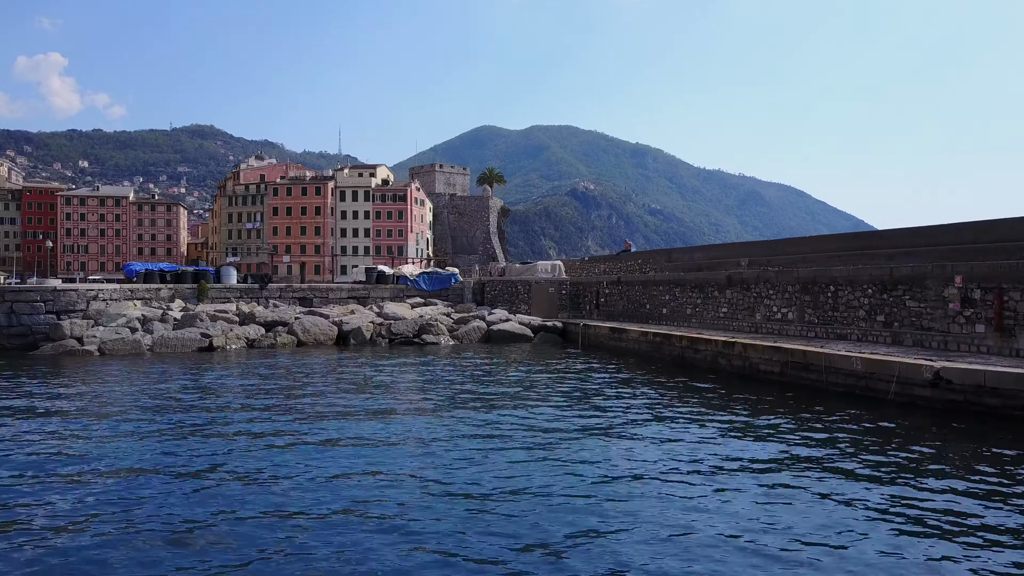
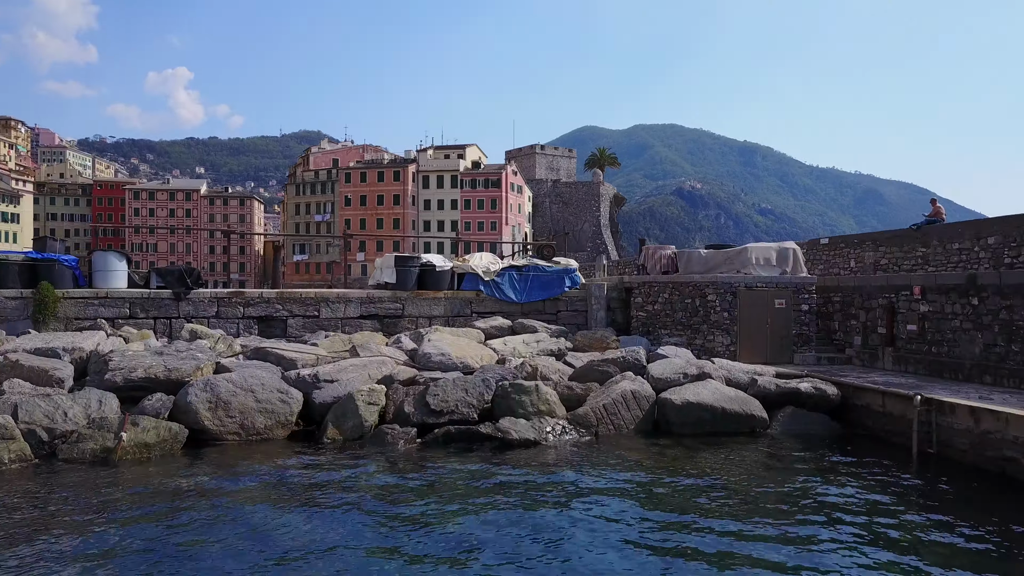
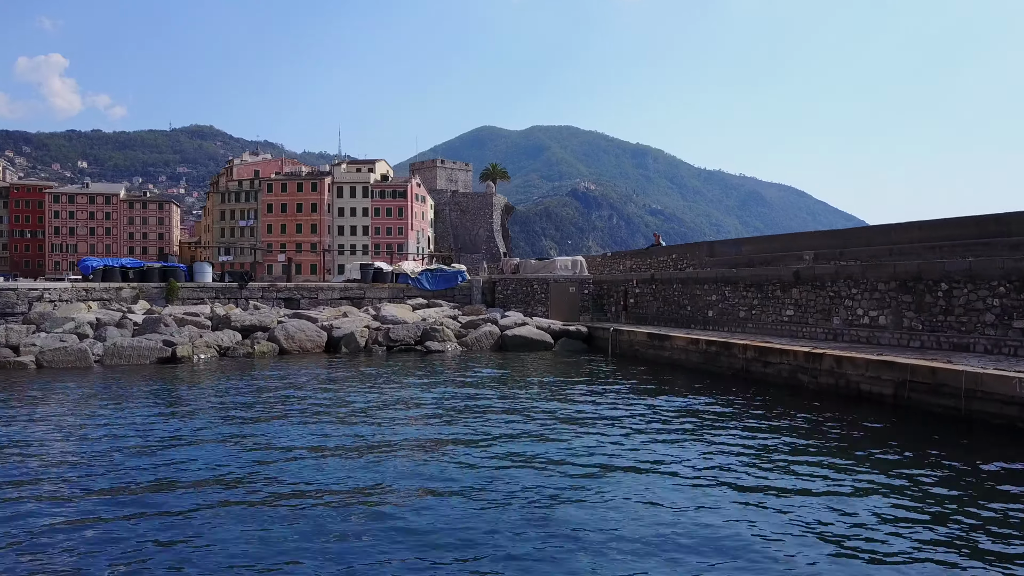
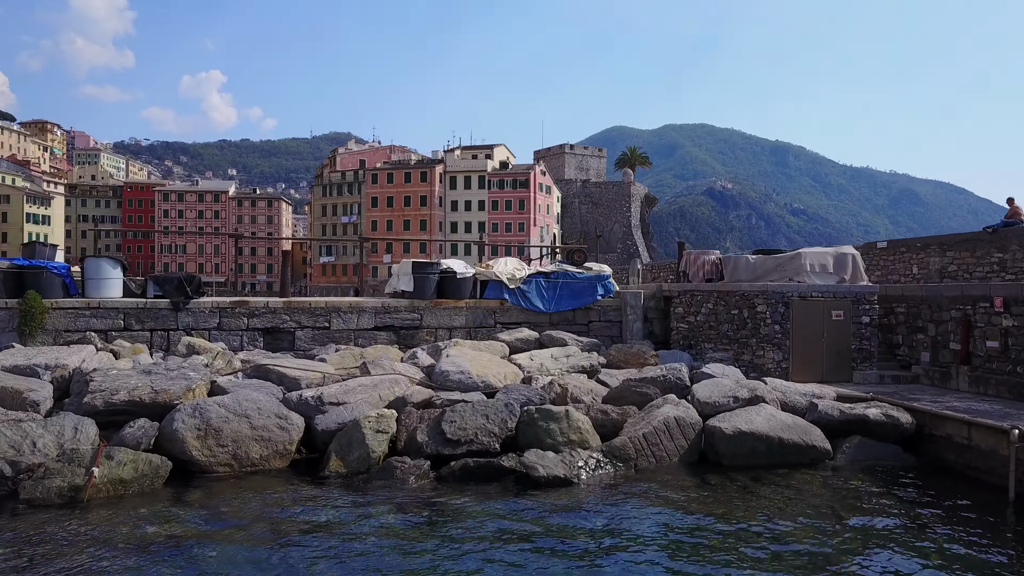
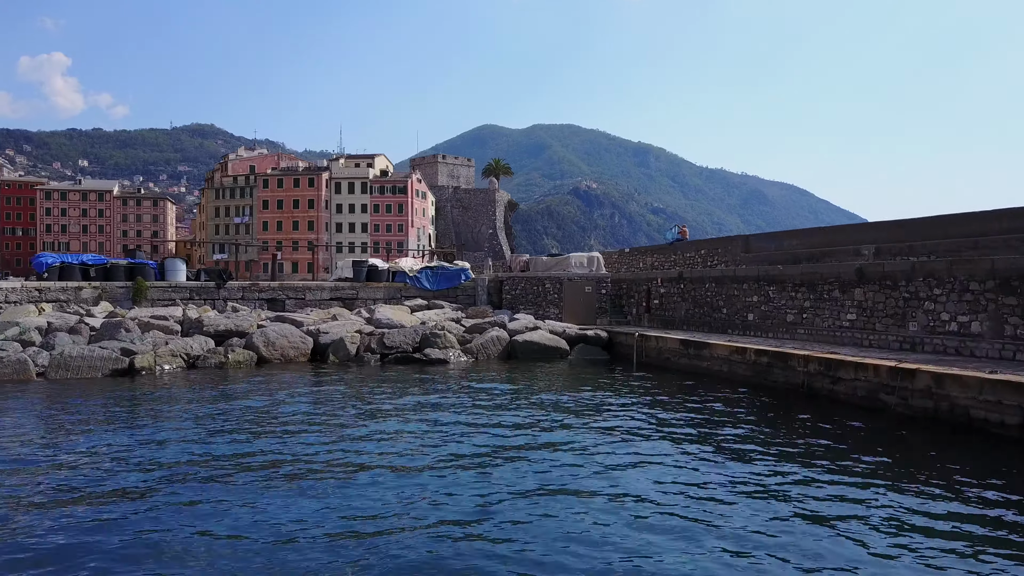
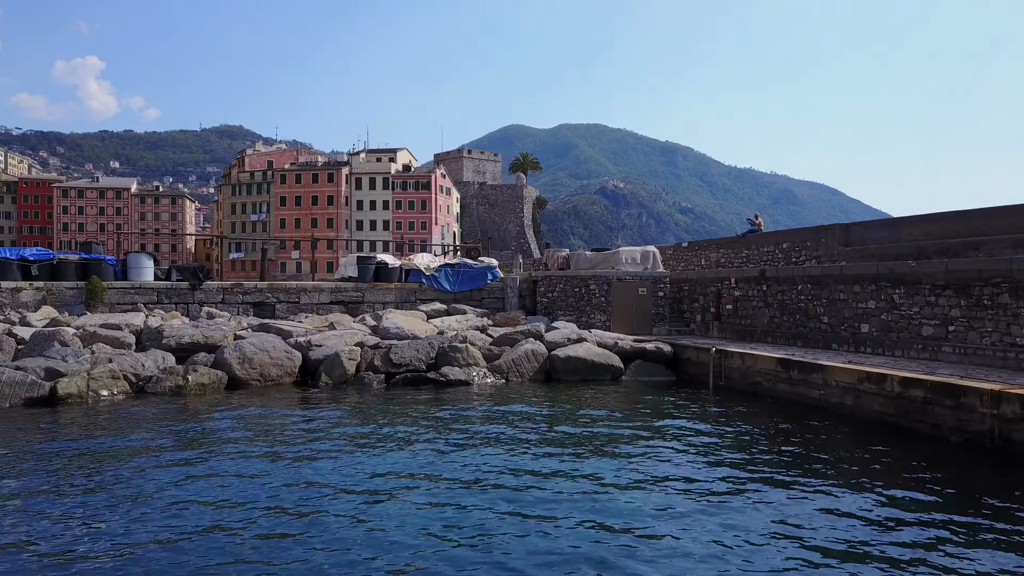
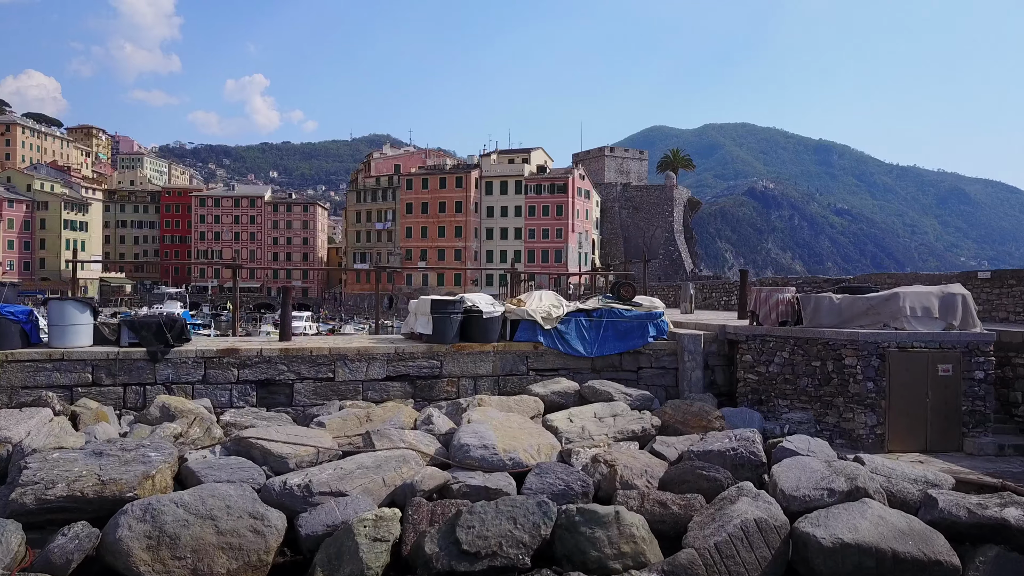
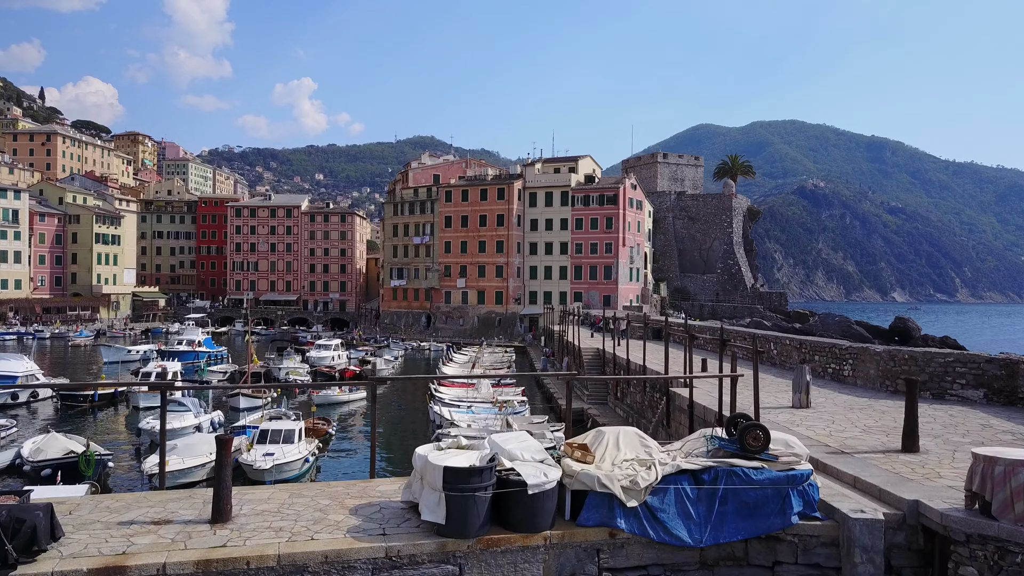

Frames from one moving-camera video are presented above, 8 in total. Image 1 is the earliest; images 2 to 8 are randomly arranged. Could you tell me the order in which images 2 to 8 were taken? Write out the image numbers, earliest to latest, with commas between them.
3, 5, 6, 2, 4, 7, 8
